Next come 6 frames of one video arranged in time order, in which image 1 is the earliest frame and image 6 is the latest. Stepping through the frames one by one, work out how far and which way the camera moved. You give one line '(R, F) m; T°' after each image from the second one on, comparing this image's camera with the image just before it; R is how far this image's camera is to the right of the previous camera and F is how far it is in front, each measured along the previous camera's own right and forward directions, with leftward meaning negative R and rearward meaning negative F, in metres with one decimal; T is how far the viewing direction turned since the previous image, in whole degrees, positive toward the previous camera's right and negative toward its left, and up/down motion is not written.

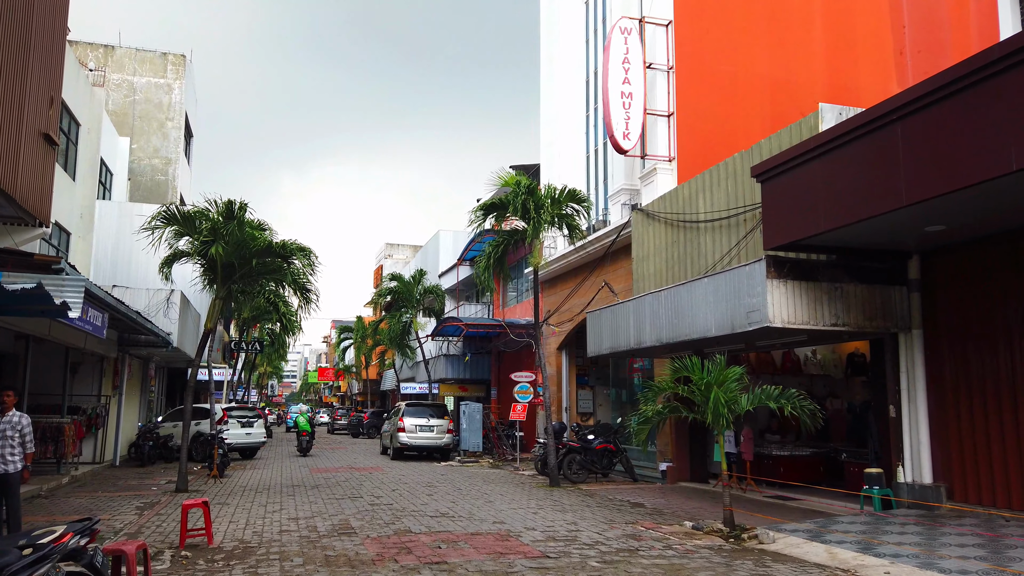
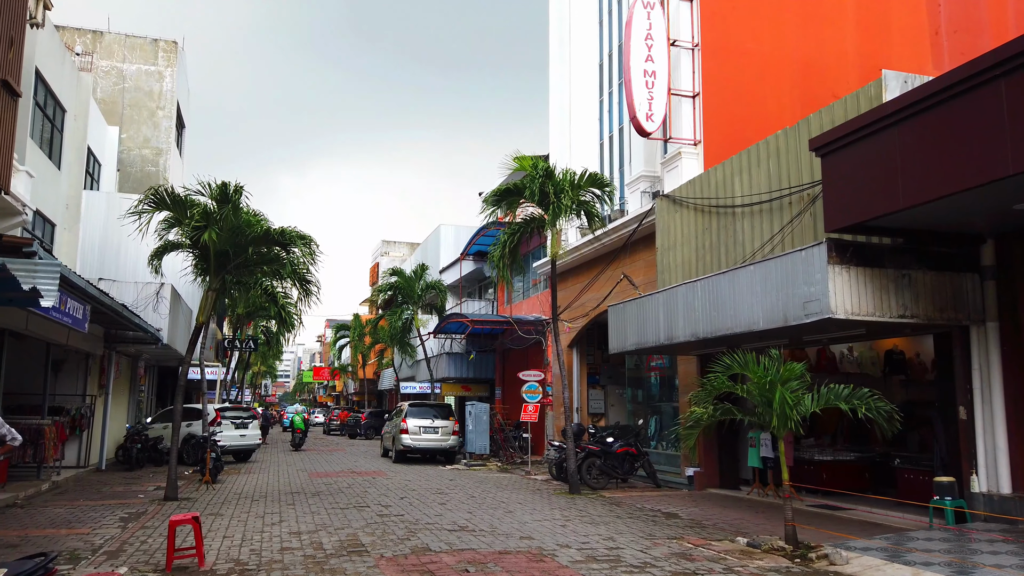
(-0.4, +1.1) m; 0°
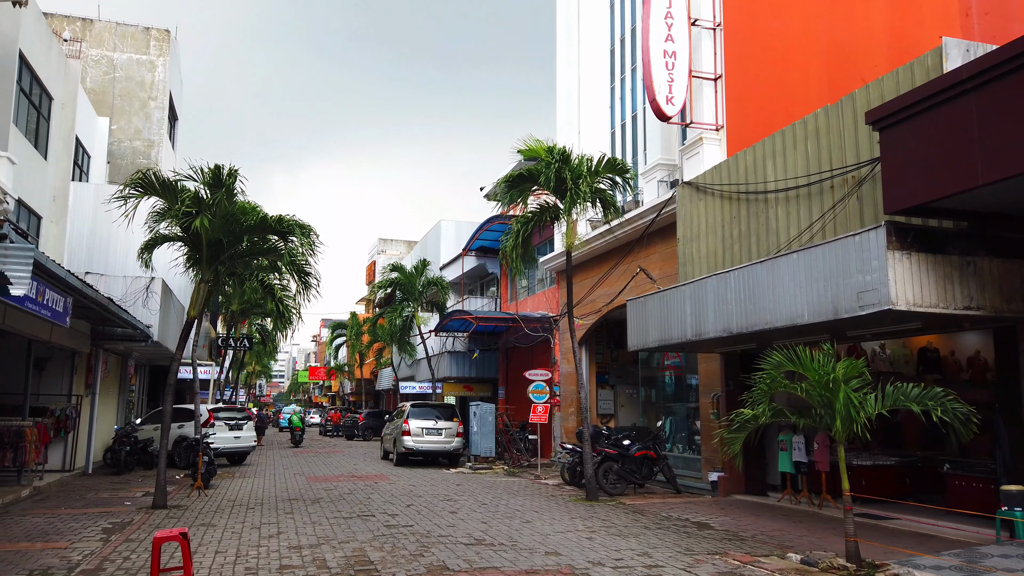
(-0.3, +0.9) m; 0°
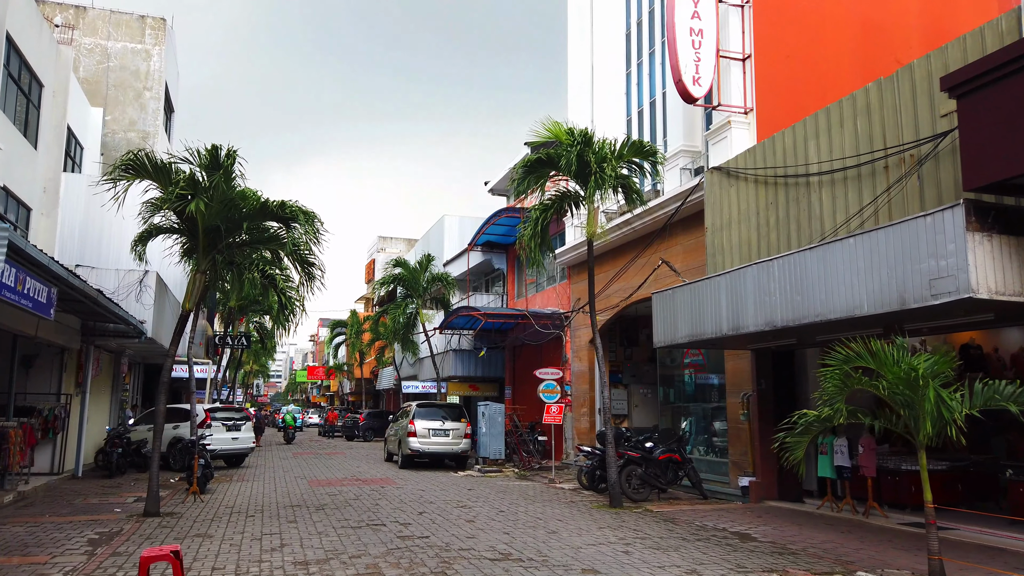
(-0.3, +0.9) m; 0°
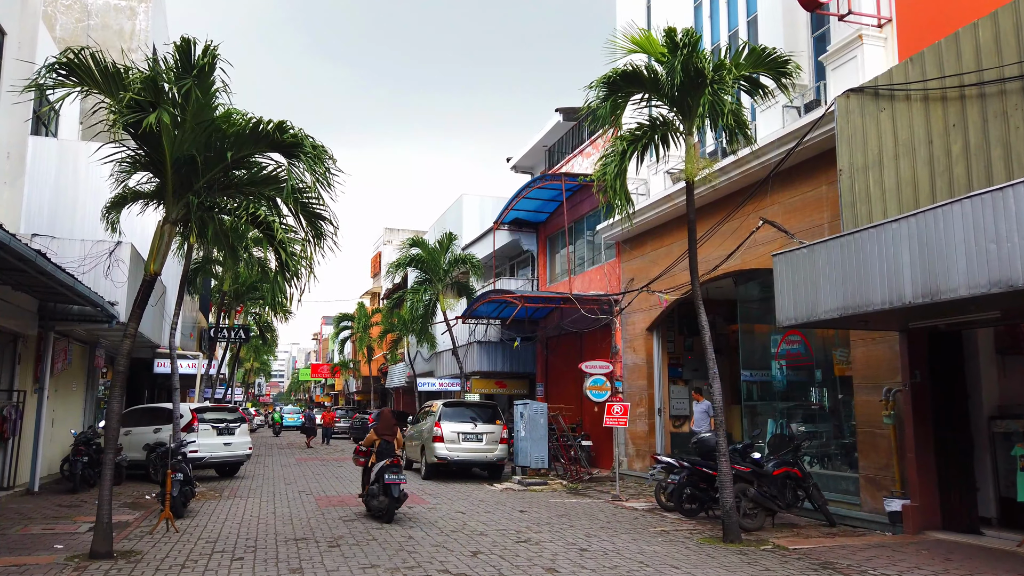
(-0.9, +3.1) m; 0°
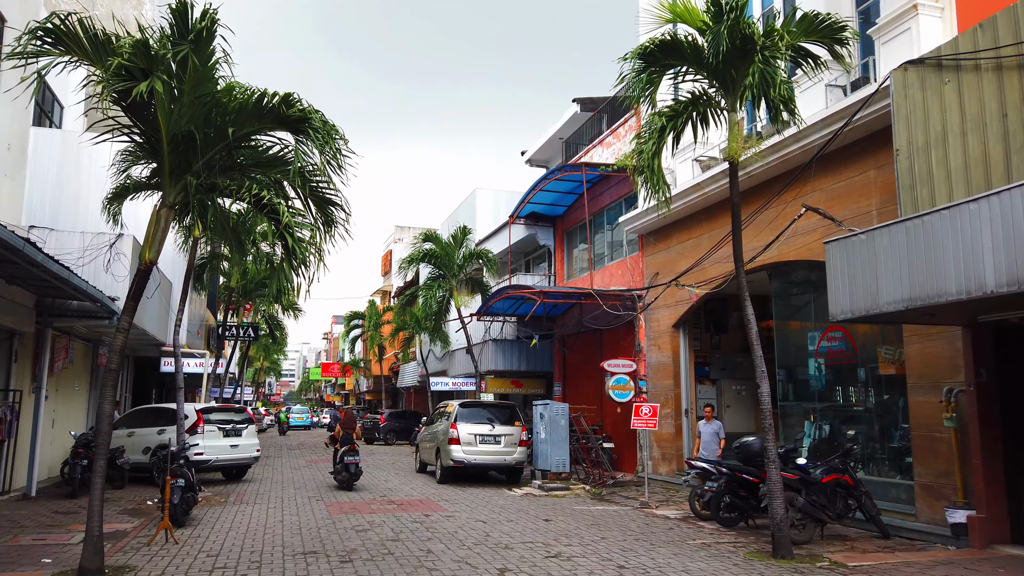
(-0.2, +0.8) m; -1°
